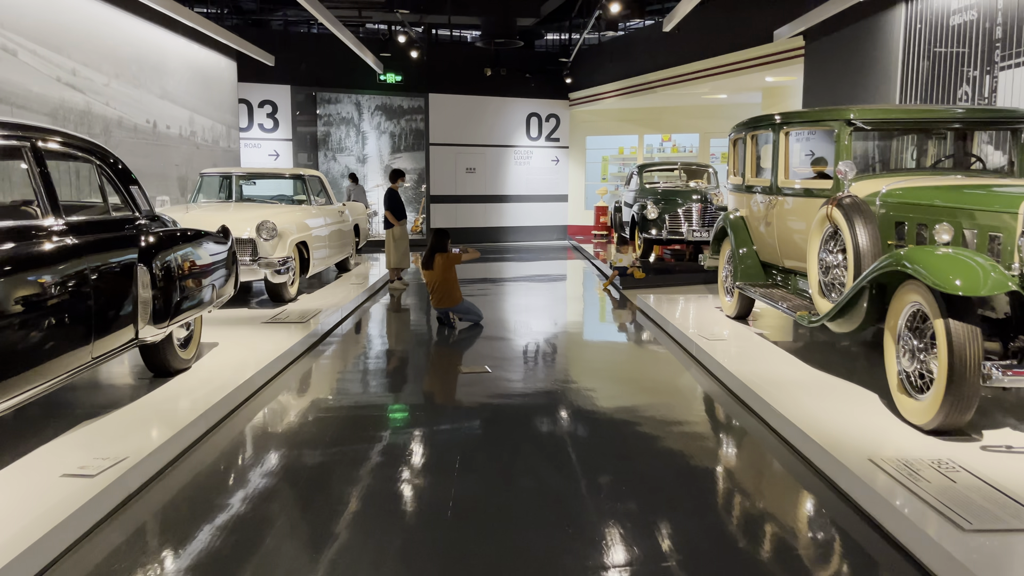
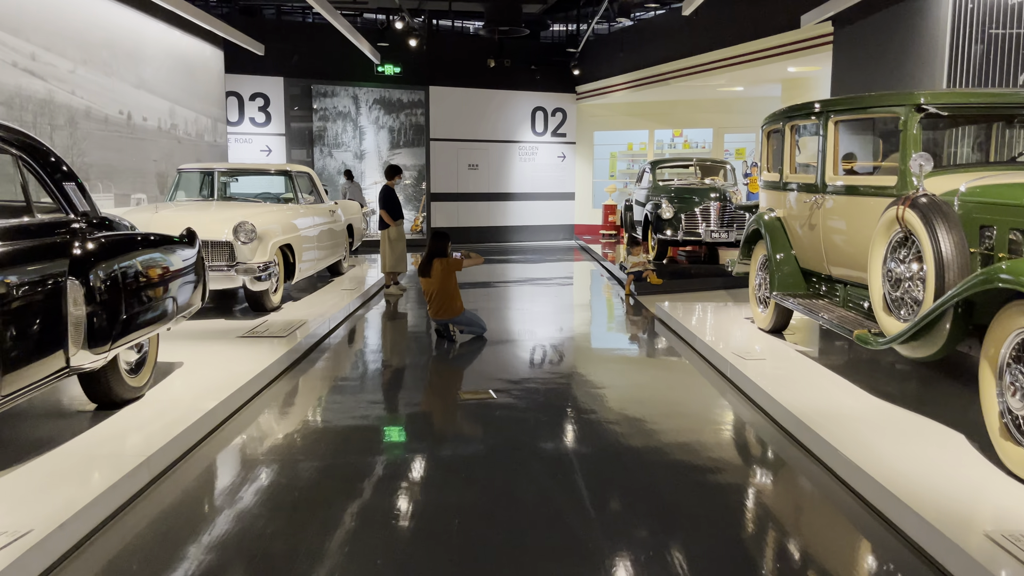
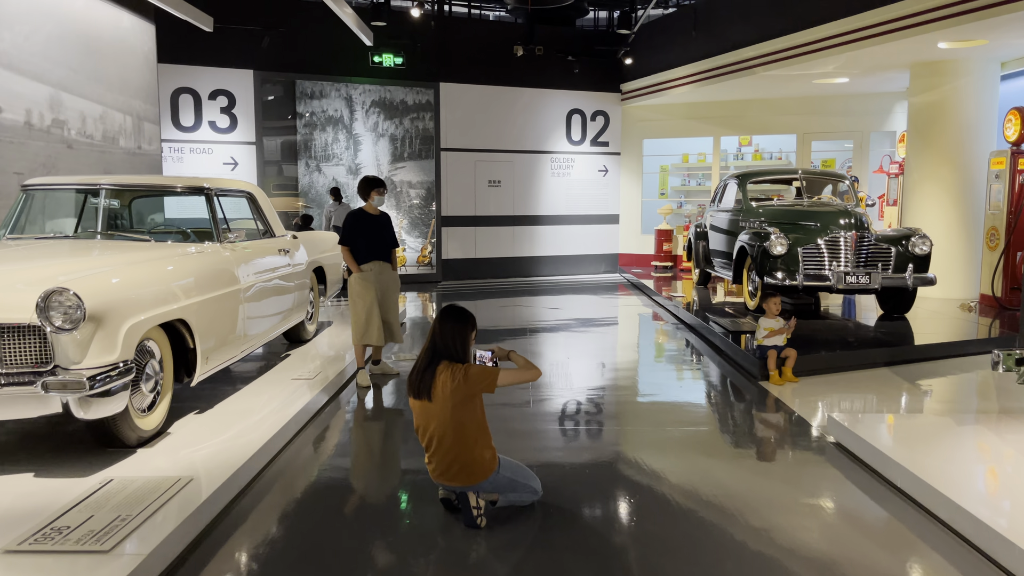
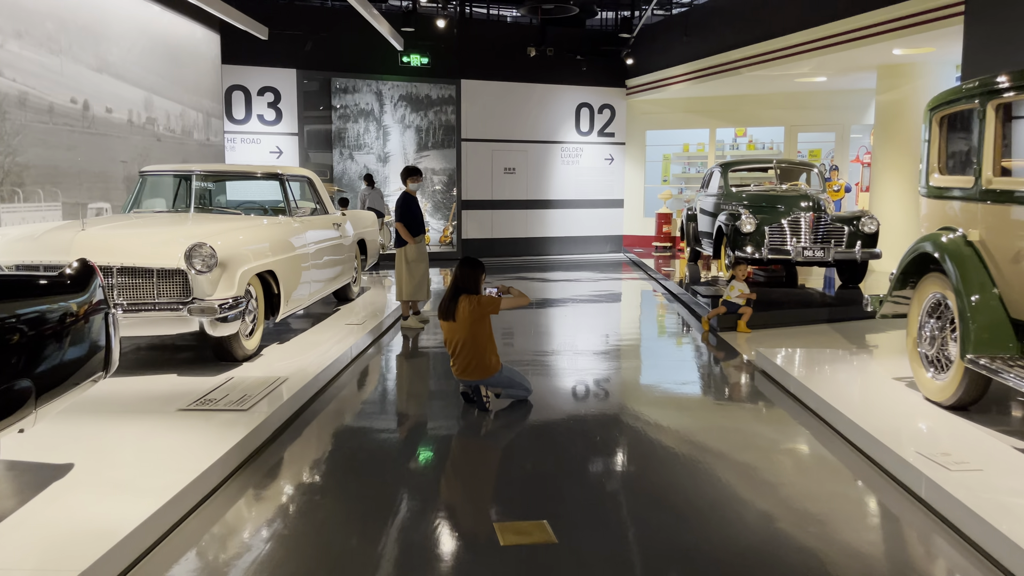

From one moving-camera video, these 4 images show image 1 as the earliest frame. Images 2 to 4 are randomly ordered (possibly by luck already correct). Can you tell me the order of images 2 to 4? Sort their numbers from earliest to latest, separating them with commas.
2, 4, 3
